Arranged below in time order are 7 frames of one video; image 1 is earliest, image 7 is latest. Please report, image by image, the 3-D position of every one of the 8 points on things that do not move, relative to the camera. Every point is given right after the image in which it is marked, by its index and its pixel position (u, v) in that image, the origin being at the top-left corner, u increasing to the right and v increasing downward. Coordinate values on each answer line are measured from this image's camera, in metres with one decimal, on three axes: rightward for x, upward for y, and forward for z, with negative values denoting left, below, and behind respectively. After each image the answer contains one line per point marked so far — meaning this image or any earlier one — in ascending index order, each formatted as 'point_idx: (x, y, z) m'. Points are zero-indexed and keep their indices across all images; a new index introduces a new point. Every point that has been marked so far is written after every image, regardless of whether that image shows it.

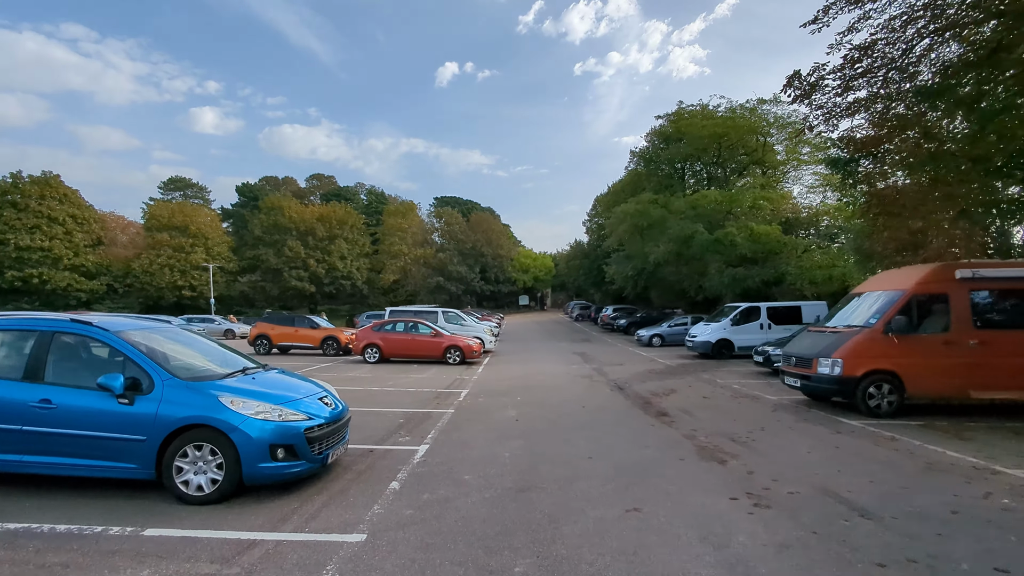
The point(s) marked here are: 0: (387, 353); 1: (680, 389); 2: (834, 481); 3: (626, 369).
0: (-4.2, -2.2, +18.0) m
1: (+3.9, -2.3, +12.4) m
2: (+3.1, -1.9, +5.3) m
3: (+3.5, -2.5, +16.7) m
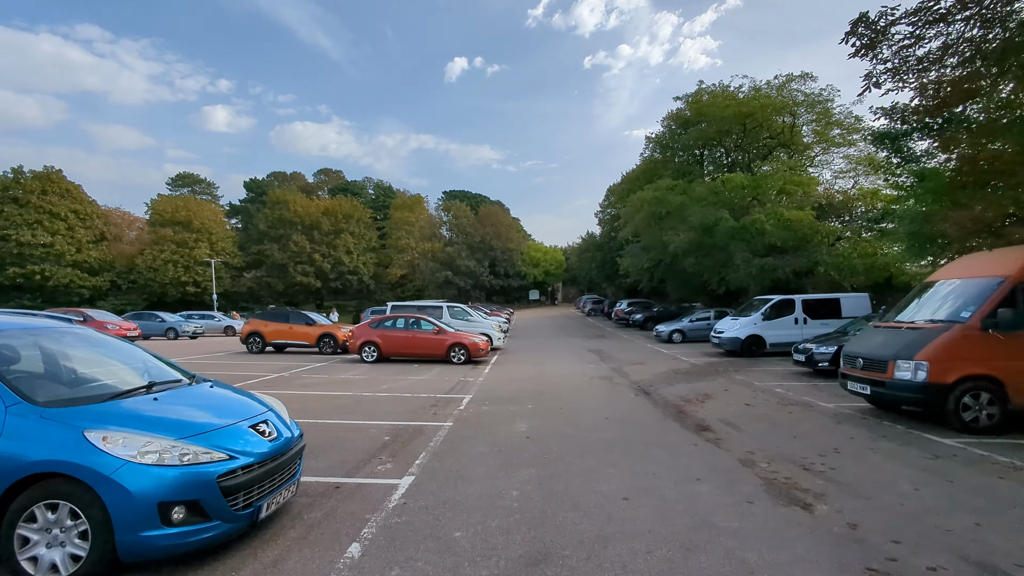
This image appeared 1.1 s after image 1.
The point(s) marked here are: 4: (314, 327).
0: (-3.9, -2.0, +16.6) m
1: (+4.1, -2.1, +10.8) m
2: (+3.2, -1.7, +3.7) m
3: (+3.8, -2.3, +15.1) m
4: (-7.2, -1.4, +19.4) m
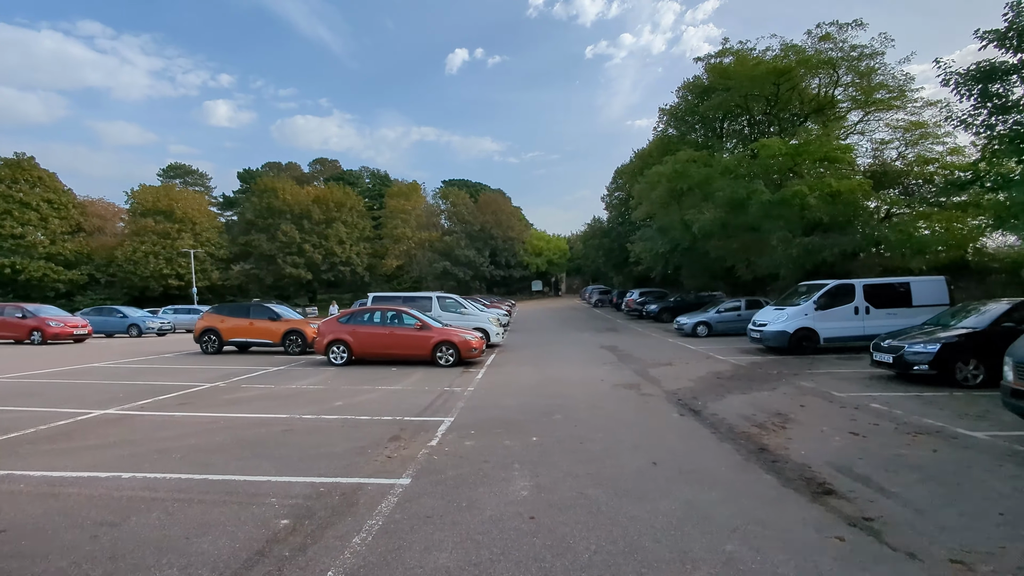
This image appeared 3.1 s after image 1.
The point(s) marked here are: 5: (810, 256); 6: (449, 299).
0: (-3.9, -1.6, +13.6) m
1: (+4.0, -1.8, +7.8) m
2: (+3.1, -1.5, +0.7) m
3: (+3.8, -1.9, +12.1) m
4: (-7.2, -1.1, +16.5) m
5: (+10.5, +1.1, +19.0) m
6: (-2.2, -0.4, +18.9) m
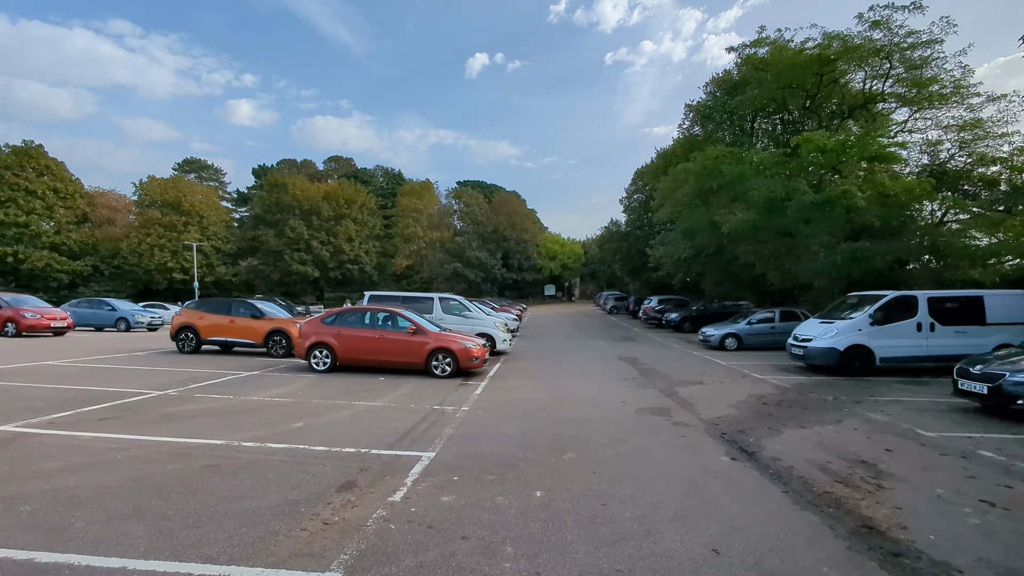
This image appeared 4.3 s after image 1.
0: (-3.8, -1.5, +12.0) m
1: (+4.0, -1.9, +6.0) m
2: (+3.0, -1.5, -1.1) m
3: (+3.9, -2.0, +10.2) m
4: (-7.0, -0.9, +14.9) m
5: (+10.9, +0.8, +17.0) m
6: (-1.9, -0.4, +17.2) m
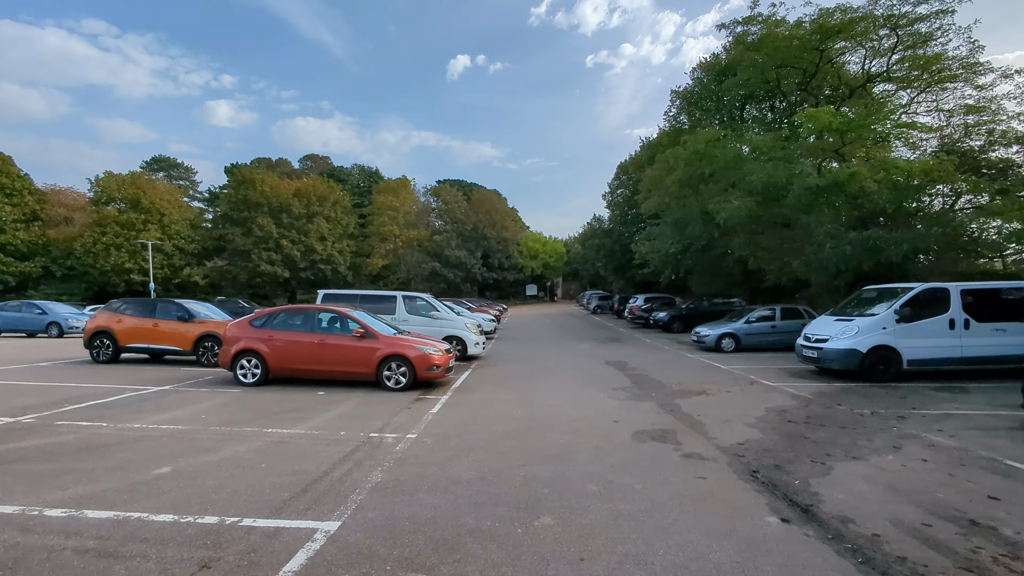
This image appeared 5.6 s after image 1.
0: (-4.3, -1.5, +9.9) m
1: (+3.6, -1.7, +4.1) m
2: (+2.8, -1.4, -3.0) m
3: (+3.4, -1.9, +8.4) m
4: (-7.6, -0.9, +12.7) m
5: (+10.1, +0.9, +15.3) m
6: (-2.7, -0.3, +15.2) m
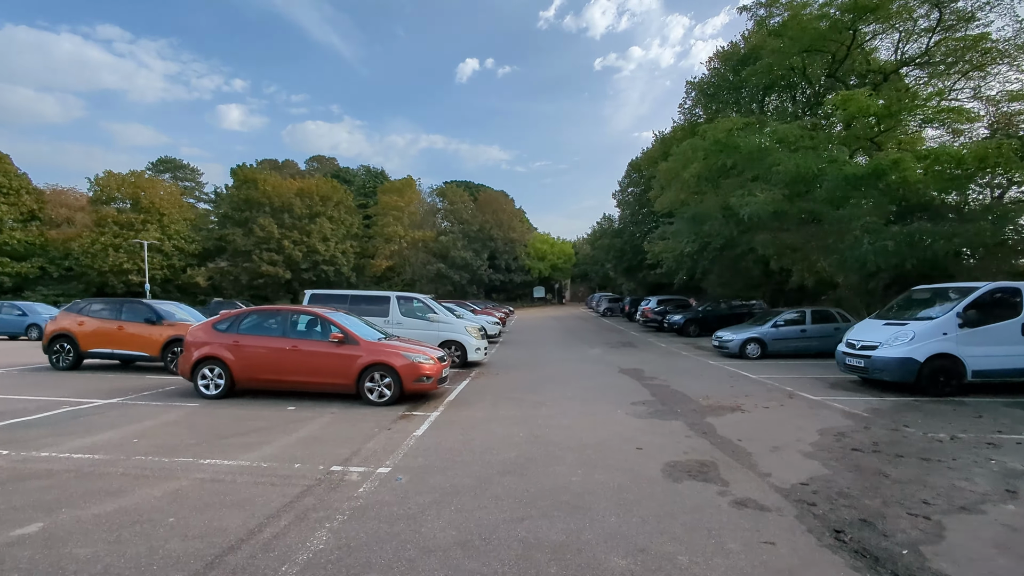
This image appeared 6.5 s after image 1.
0: (-4.3, -1.4, +8.6) m
1: (+3.6, -1.7, +2.7) m
2: (+2.6, -1.3, -4.4) m
3: (+3.4, -1.8, +7.0) m
4: (-7.5, -0.8, +11.5) m
5: (+10.2, +0.9, +13.8) m
6: (-2.6, -0.3, +13.9) m
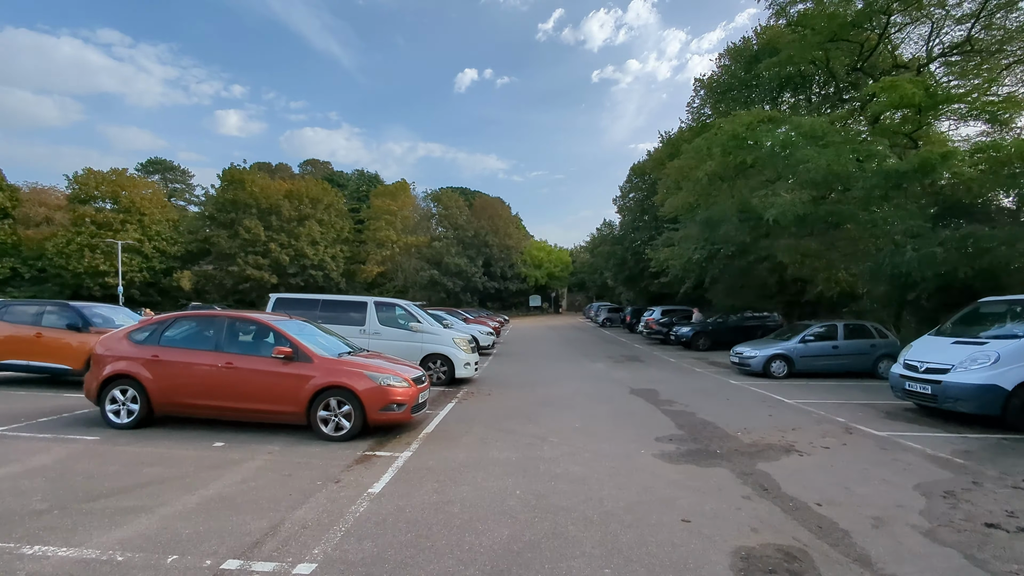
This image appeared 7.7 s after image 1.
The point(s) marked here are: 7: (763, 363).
0: (-4.4, -1.4, +6.8) m
1: (+3.6, -1.7, +0.9) m
2: (+2.7, -1.2, -6.2) m
3: (+3.3, -1.9, +5.2) m
4: (-7.6, -0.8, +9.6) m
5: (+10.1, +0.6, +12.2) m
6: (-2.7, -0.4, +12.1) m
7: (+6.2, -1.9, +13.3) m
